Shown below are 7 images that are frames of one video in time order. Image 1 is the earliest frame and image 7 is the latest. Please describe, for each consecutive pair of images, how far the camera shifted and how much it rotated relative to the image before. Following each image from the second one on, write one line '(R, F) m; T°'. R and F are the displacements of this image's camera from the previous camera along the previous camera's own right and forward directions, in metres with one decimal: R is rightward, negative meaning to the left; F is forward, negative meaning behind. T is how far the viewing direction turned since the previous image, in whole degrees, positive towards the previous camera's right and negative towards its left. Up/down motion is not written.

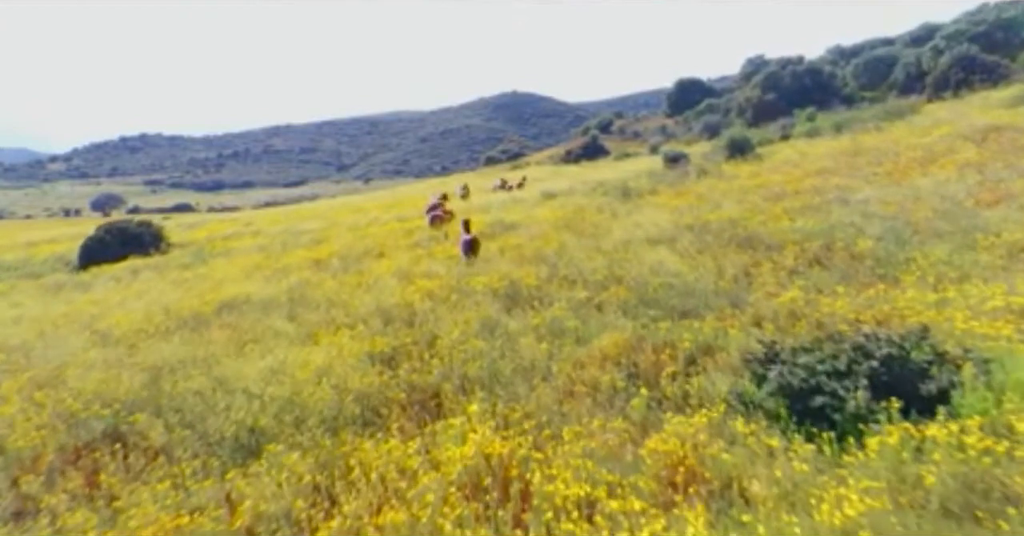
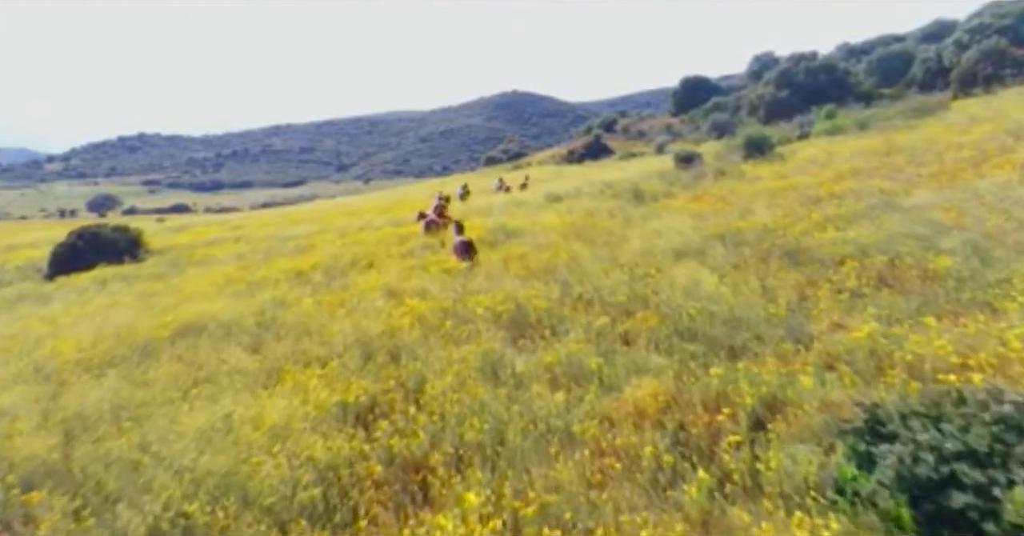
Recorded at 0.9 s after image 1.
(-0.1, +2.3) m; 0°
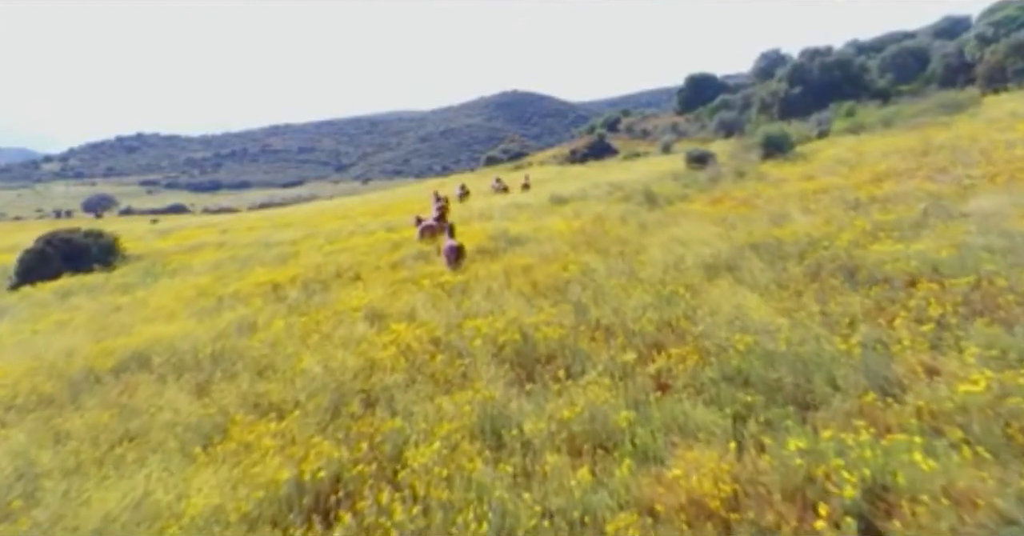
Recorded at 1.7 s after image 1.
(-0.1, +2.2) m; 0°
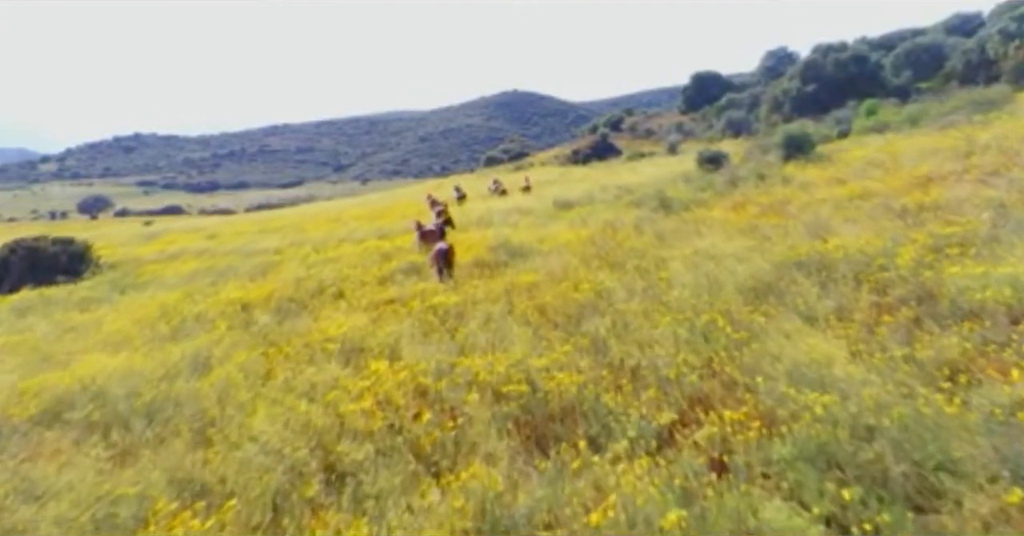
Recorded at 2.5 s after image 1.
(-0.1, +2.1) m; 0°
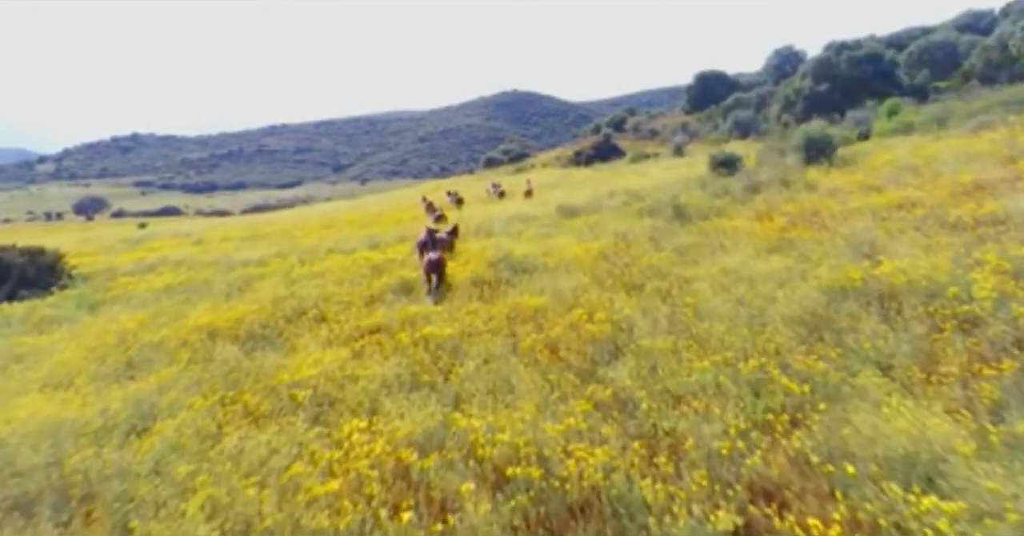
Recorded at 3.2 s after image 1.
(-0.1, +1.9) m; 0°
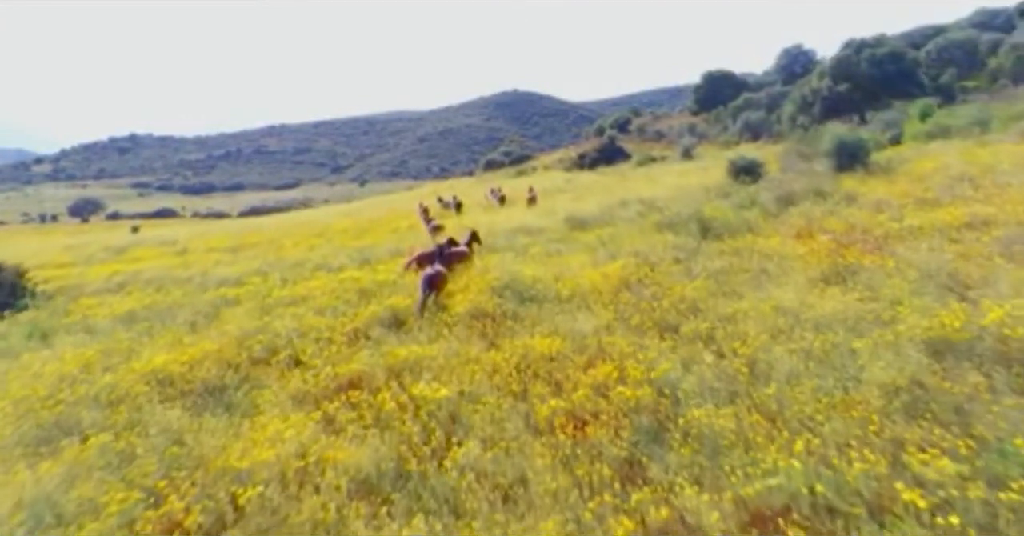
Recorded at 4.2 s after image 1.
(-0.2, +2.4) m; 0°
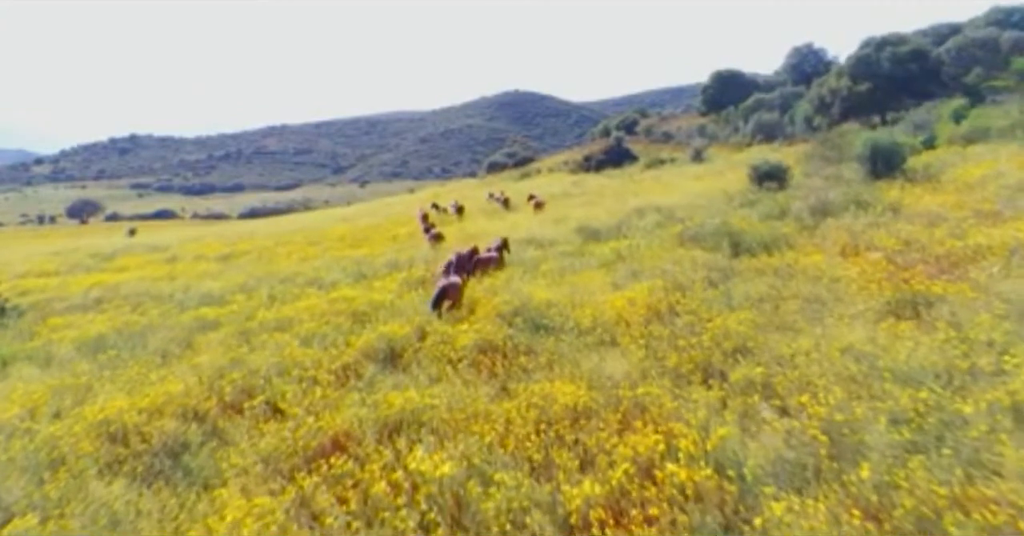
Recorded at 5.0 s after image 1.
(-0.2, +1.9) m; 0°
